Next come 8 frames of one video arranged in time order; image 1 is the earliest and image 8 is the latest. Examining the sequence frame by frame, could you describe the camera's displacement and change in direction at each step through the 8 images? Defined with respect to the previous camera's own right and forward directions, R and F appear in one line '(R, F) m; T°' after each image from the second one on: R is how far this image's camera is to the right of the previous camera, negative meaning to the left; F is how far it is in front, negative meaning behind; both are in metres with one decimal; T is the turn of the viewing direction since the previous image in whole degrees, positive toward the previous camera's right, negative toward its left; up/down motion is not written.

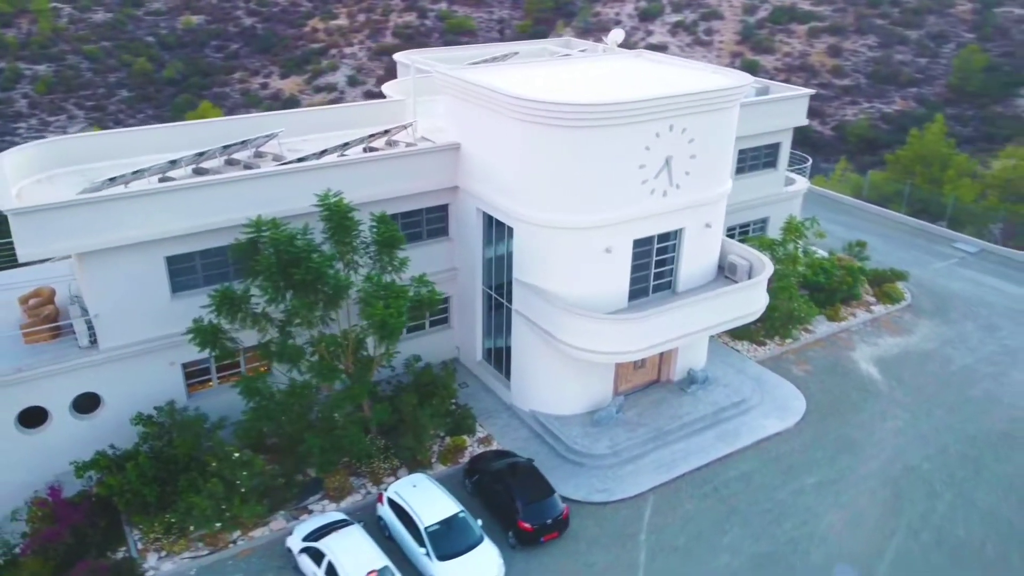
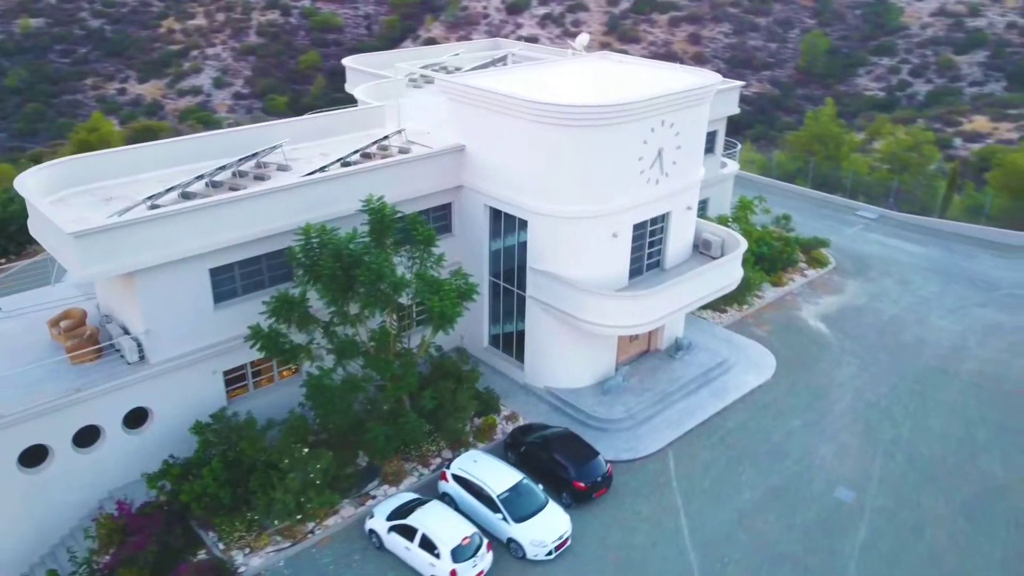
(-3.7, -1.4) m; +9°
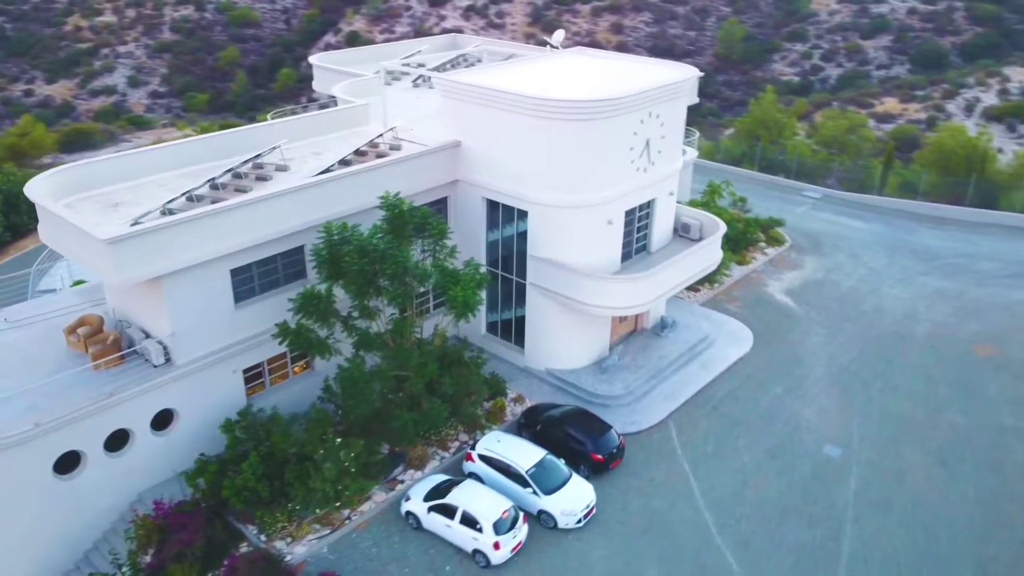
(-2.1, -0.9) m; +5°
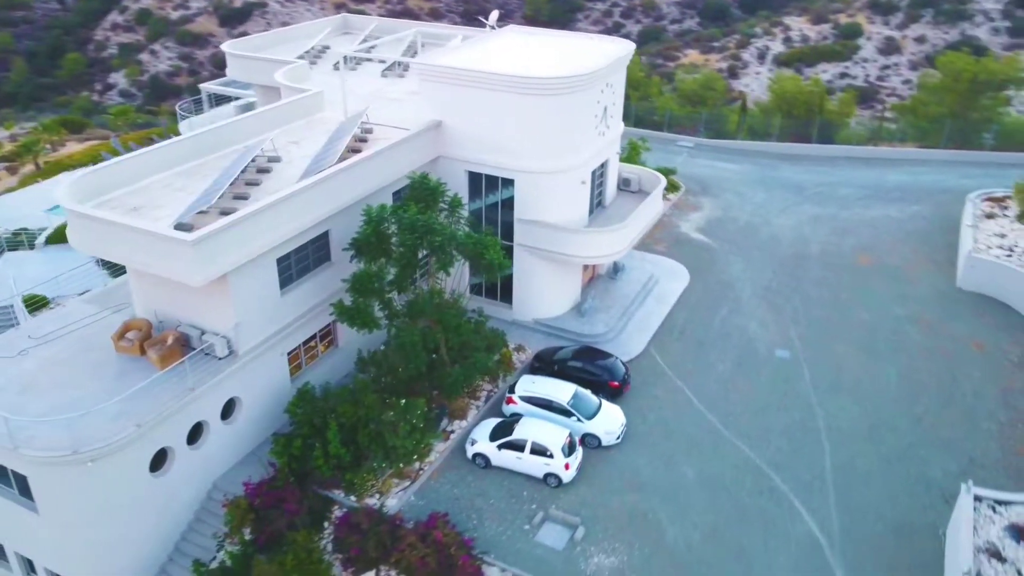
(-5.4, -1.8) m; +13°
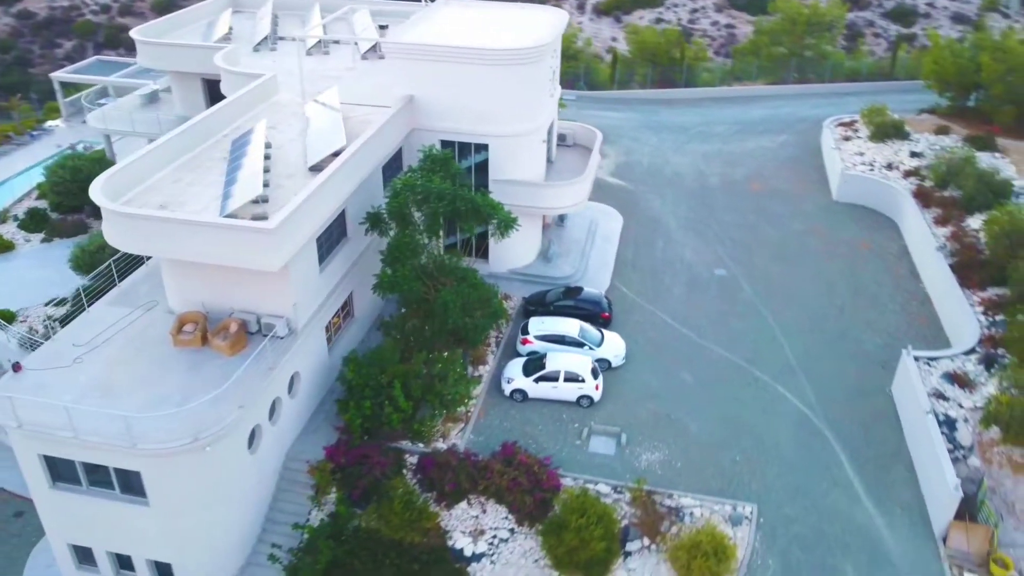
(-5.4, -1.9) m; +13°
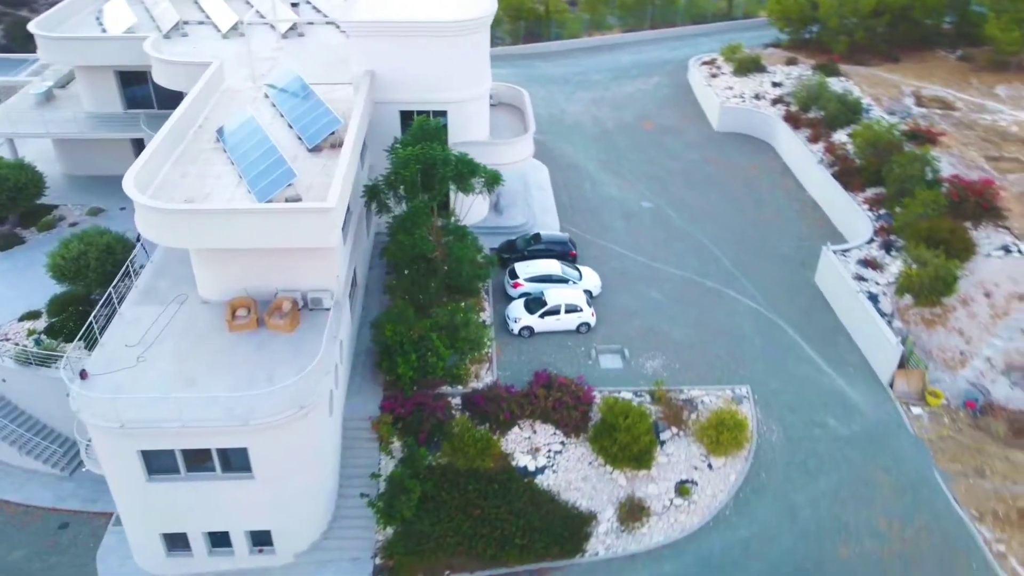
(-5.6, -2.0) m; +13°
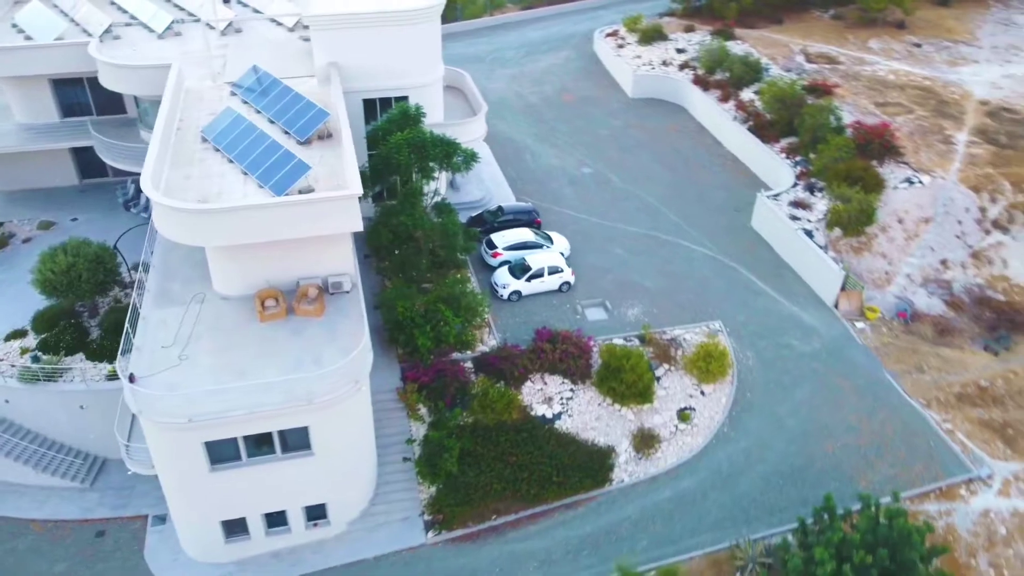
(-3.9, -1.7) m; +9°
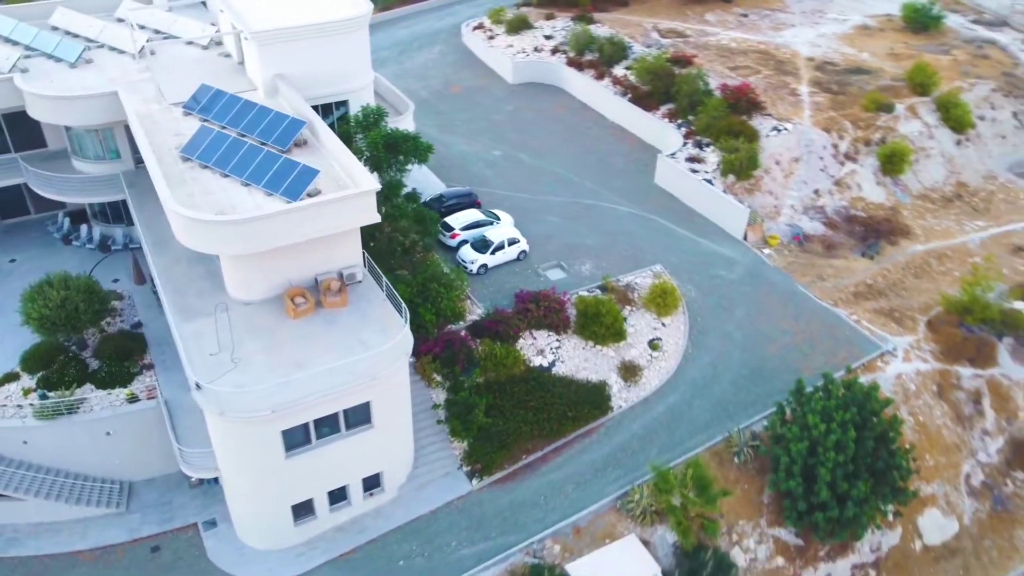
(-5.6, -2.5) m; +13°
